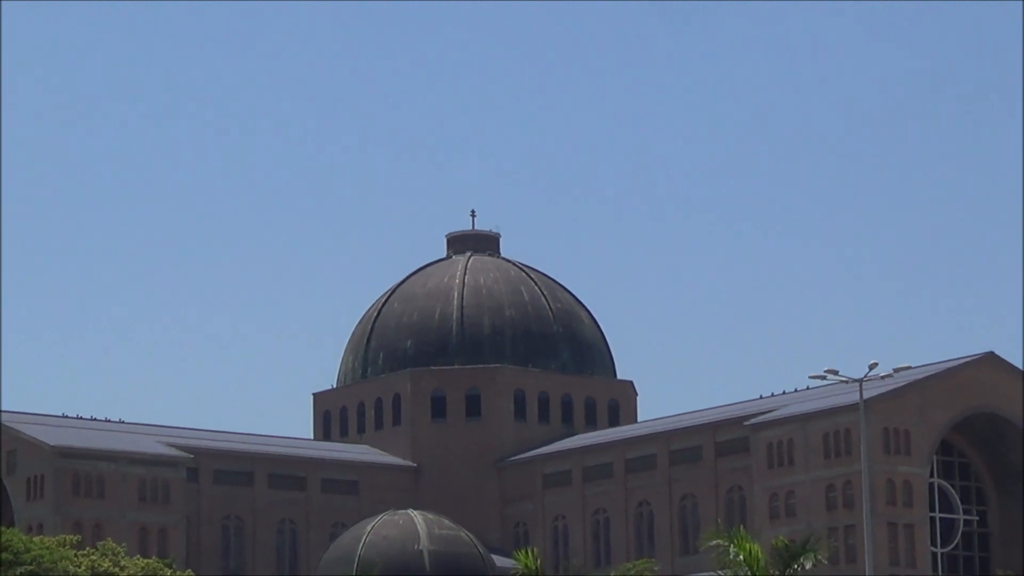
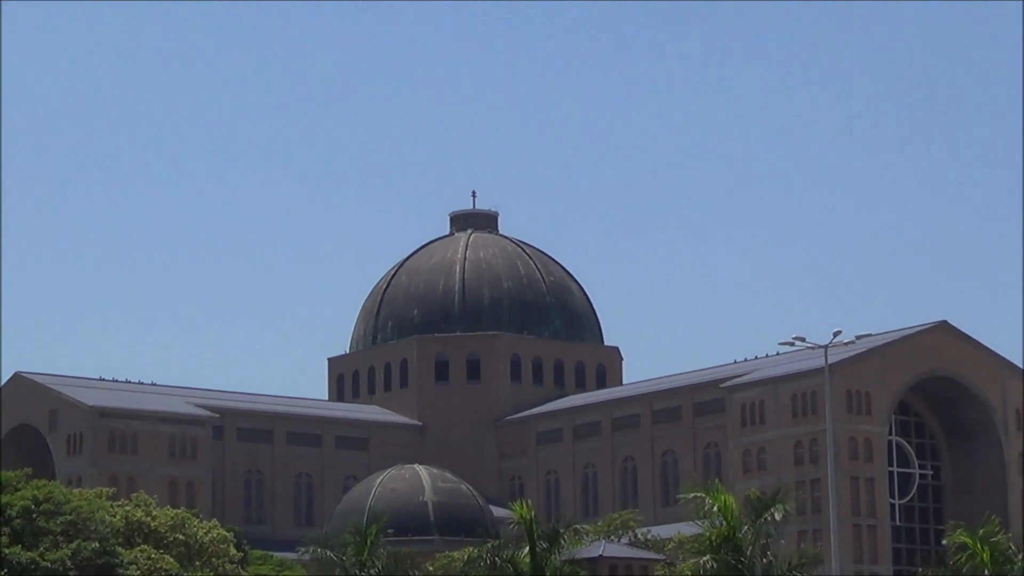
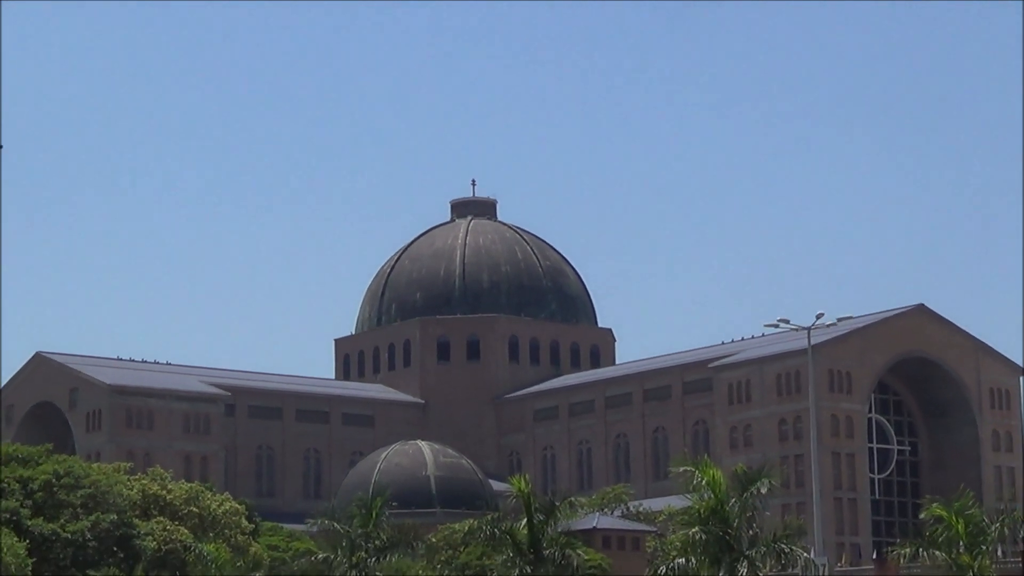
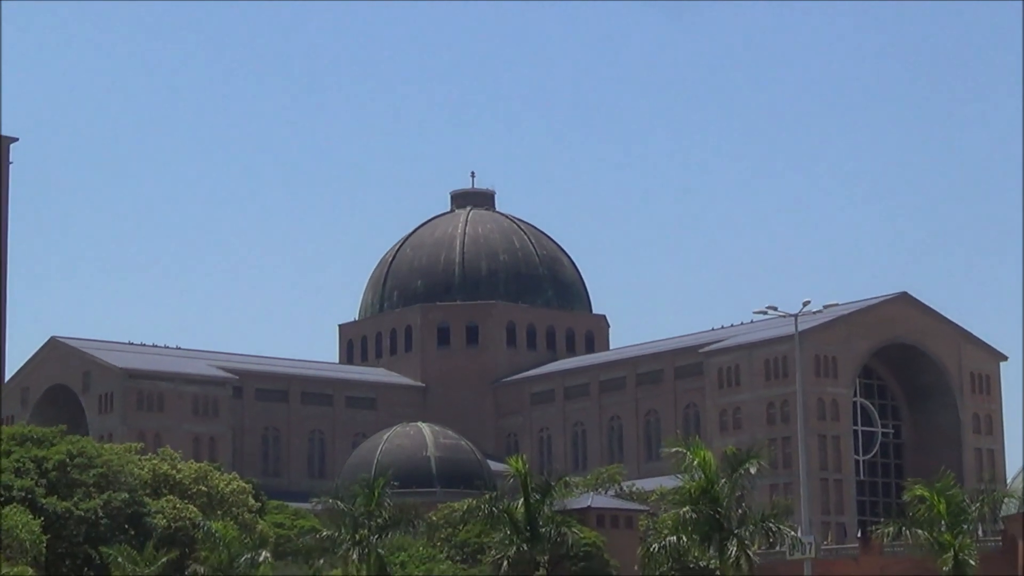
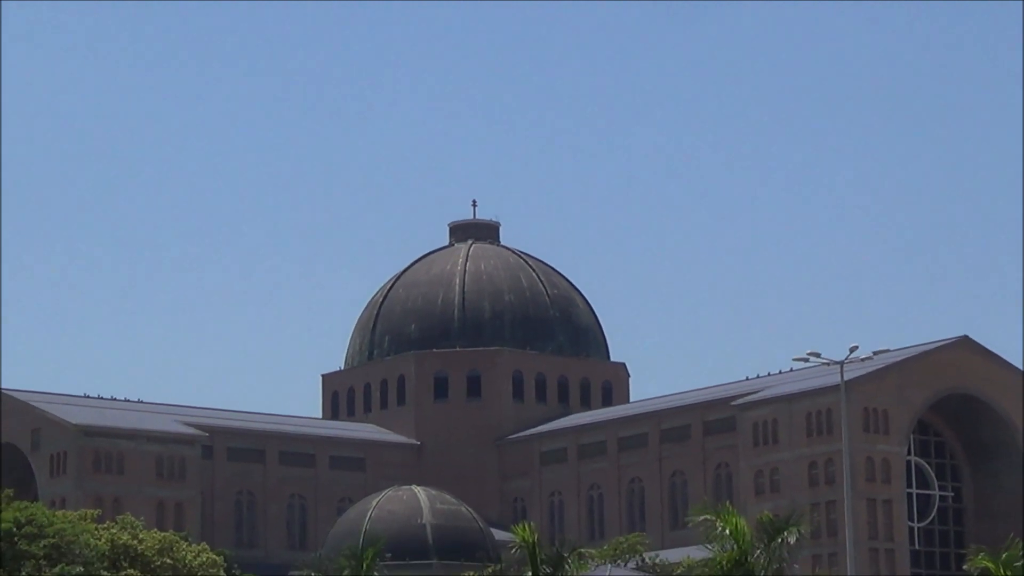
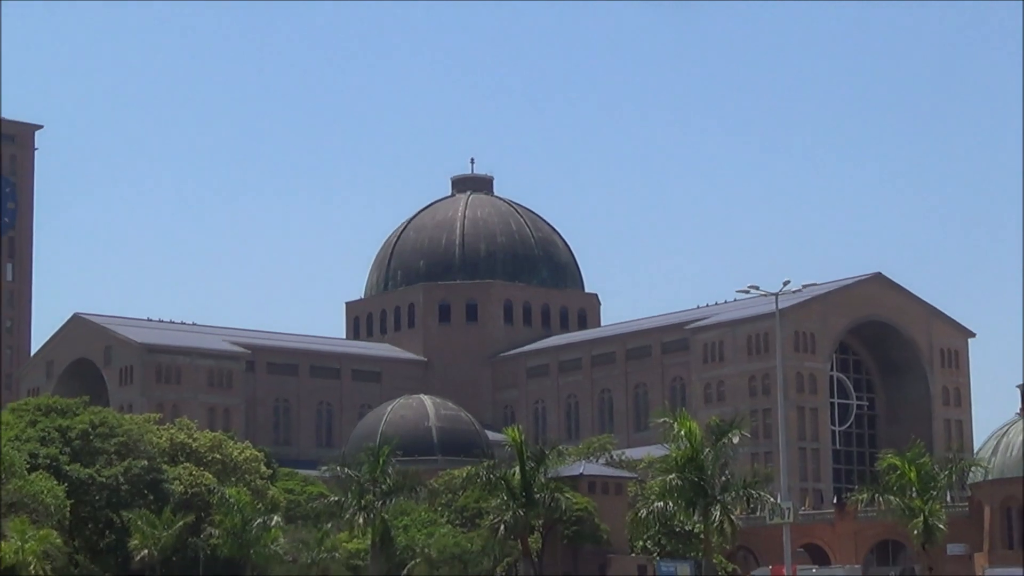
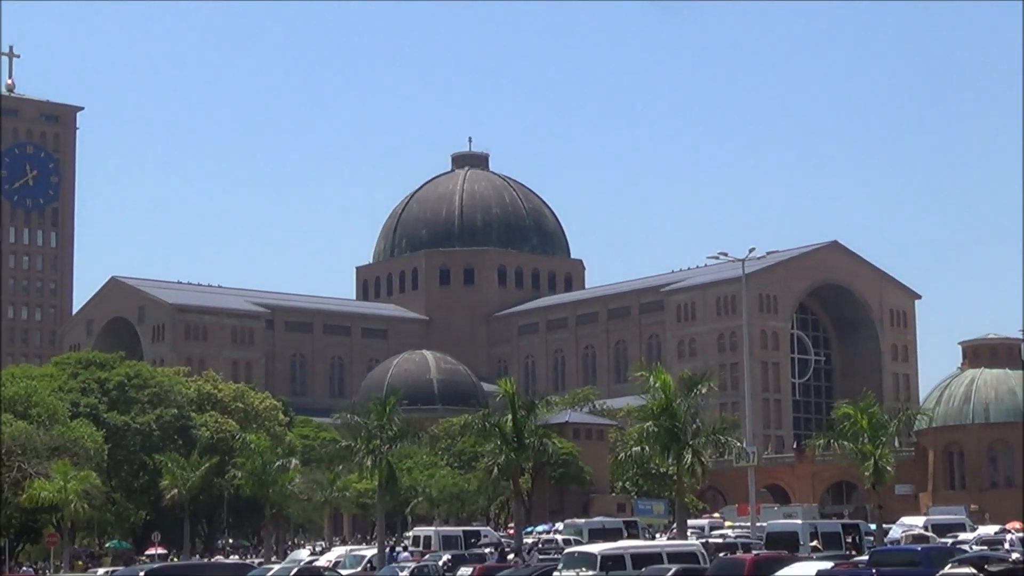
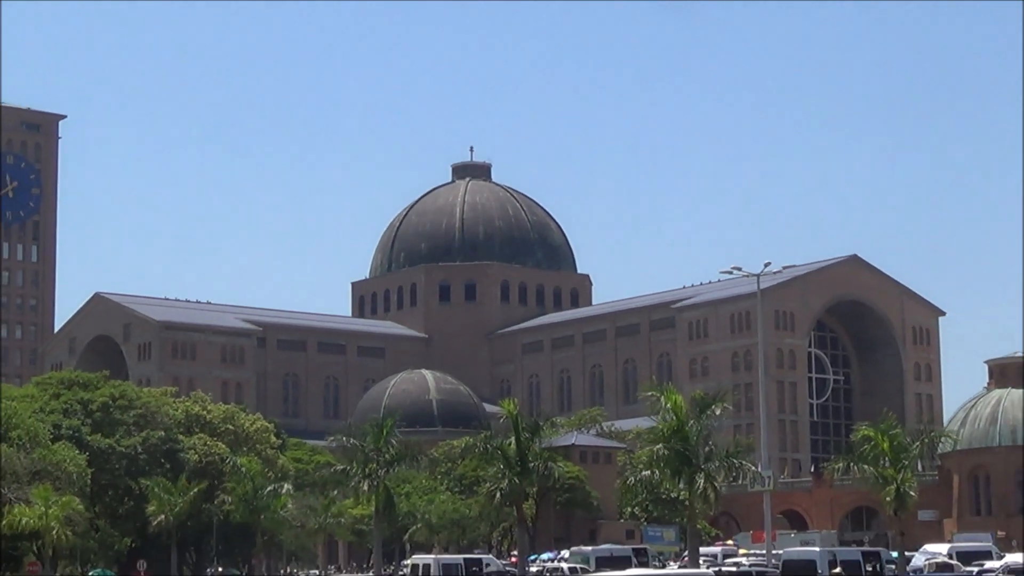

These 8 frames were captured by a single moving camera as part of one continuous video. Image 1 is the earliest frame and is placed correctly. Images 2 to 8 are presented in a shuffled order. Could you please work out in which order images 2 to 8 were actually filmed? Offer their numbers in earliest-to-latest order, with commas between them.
5, 2, 3, 4, 6, 8, 7
